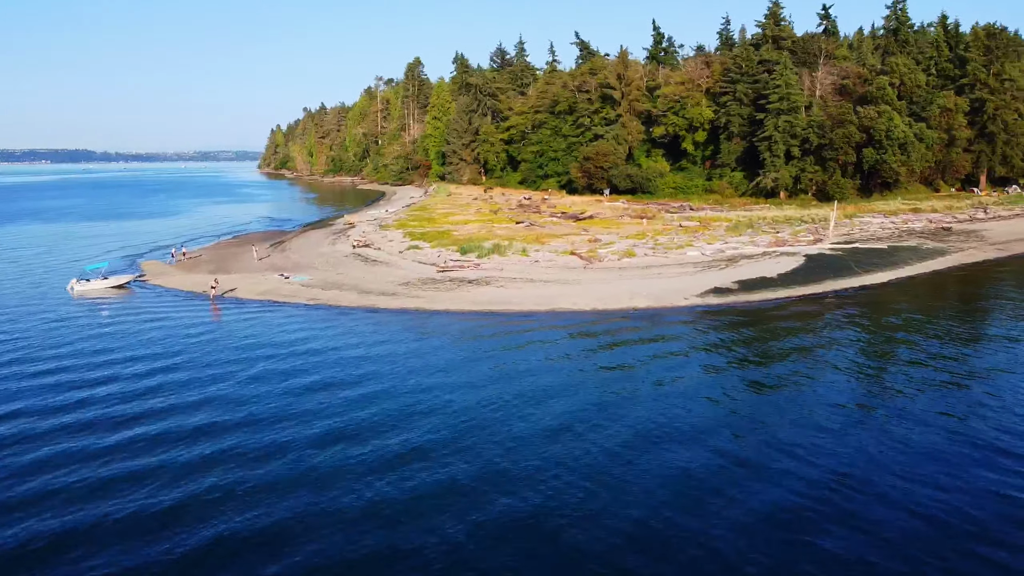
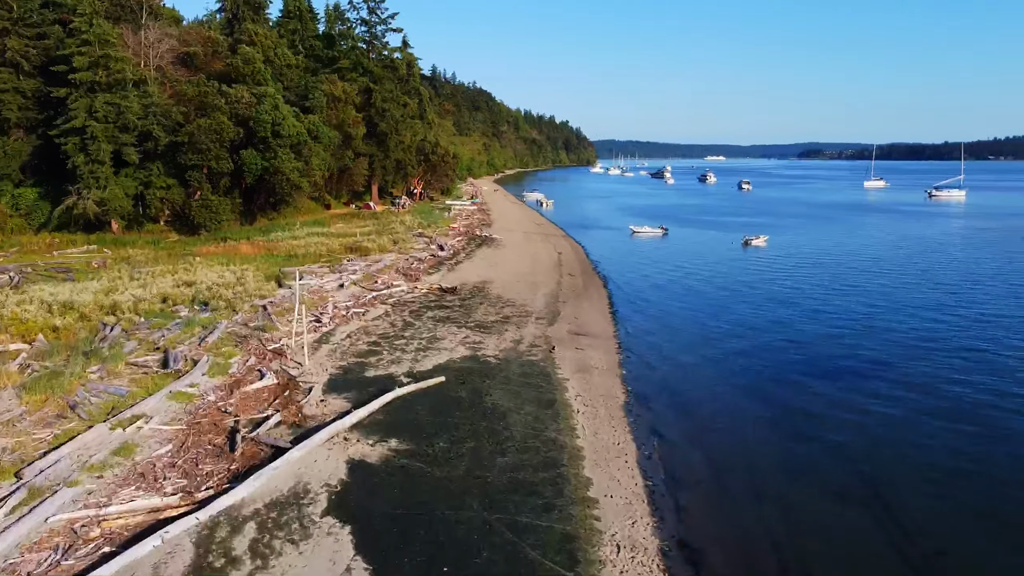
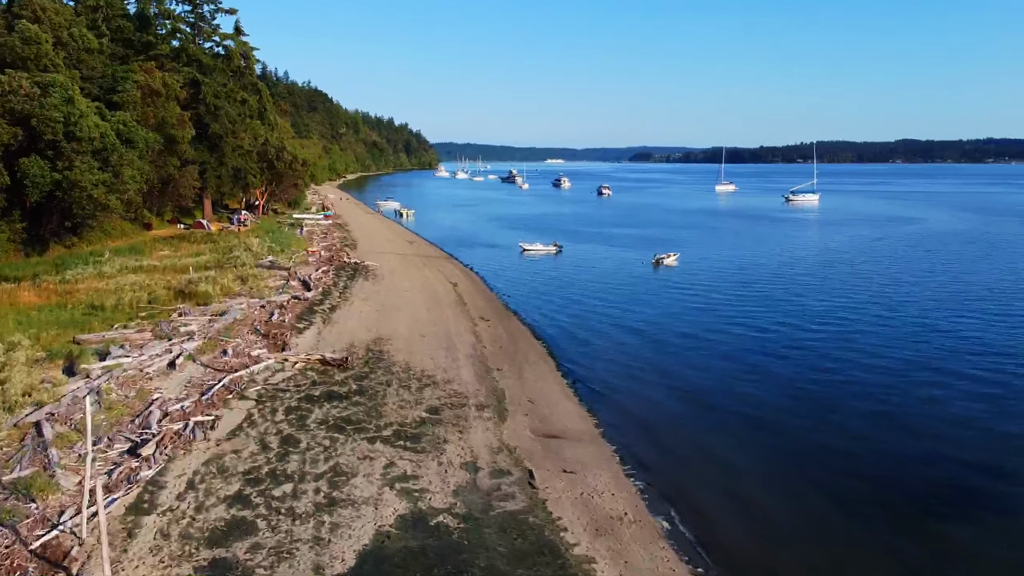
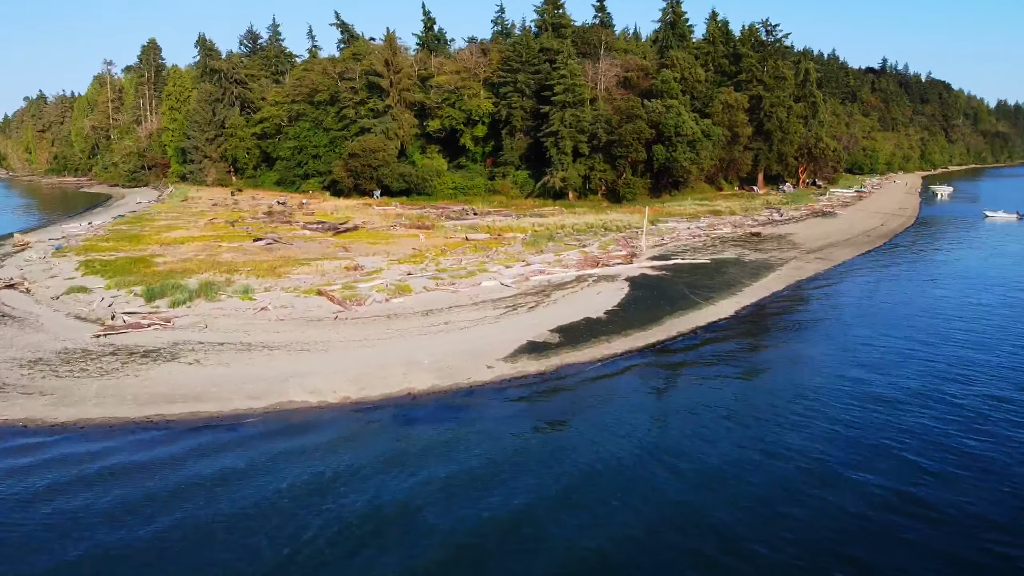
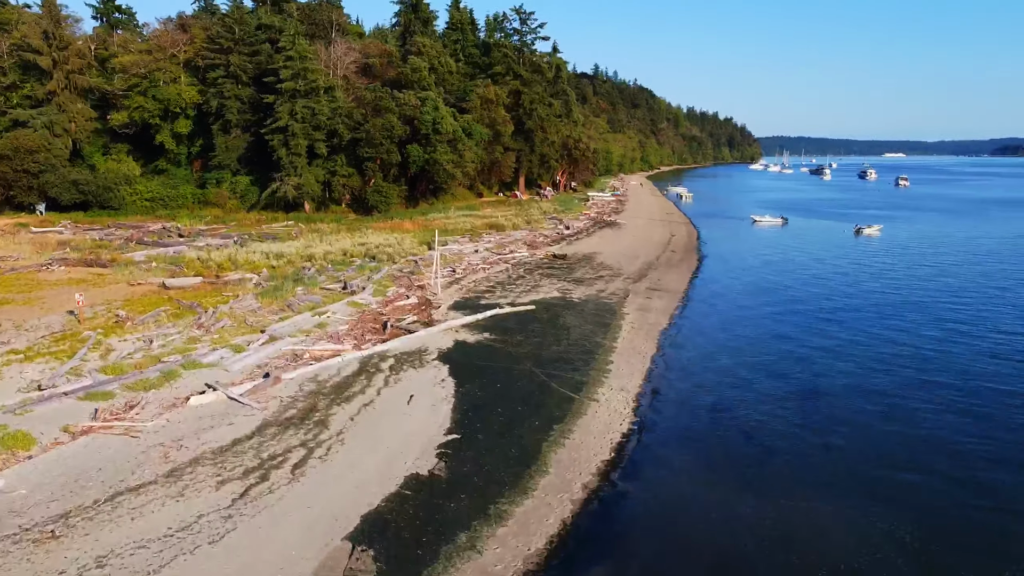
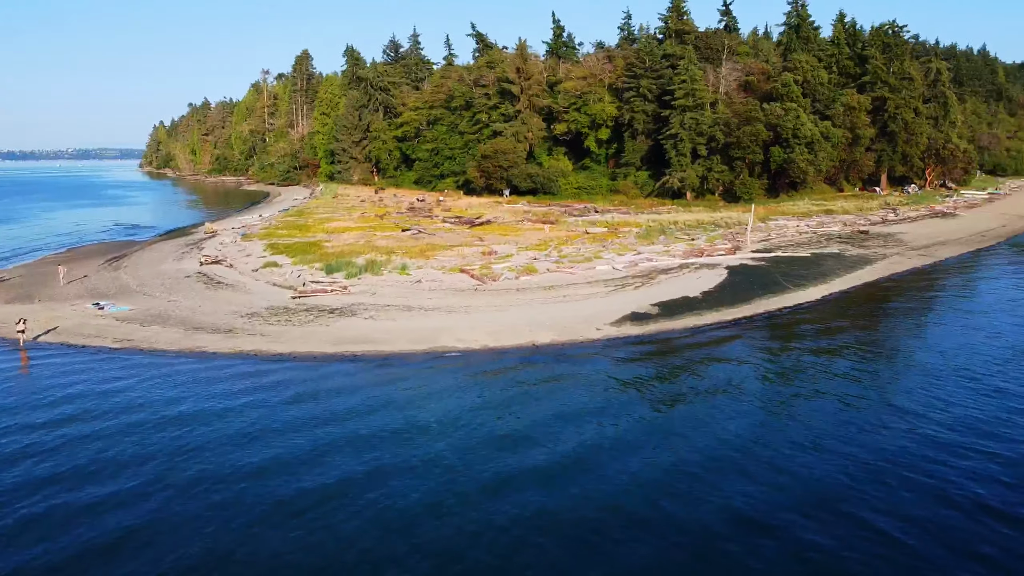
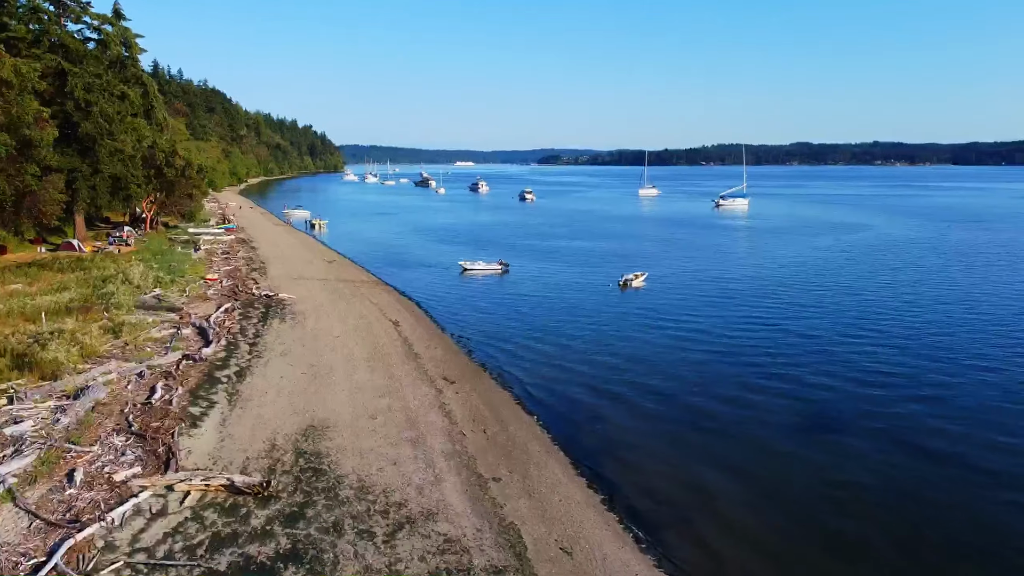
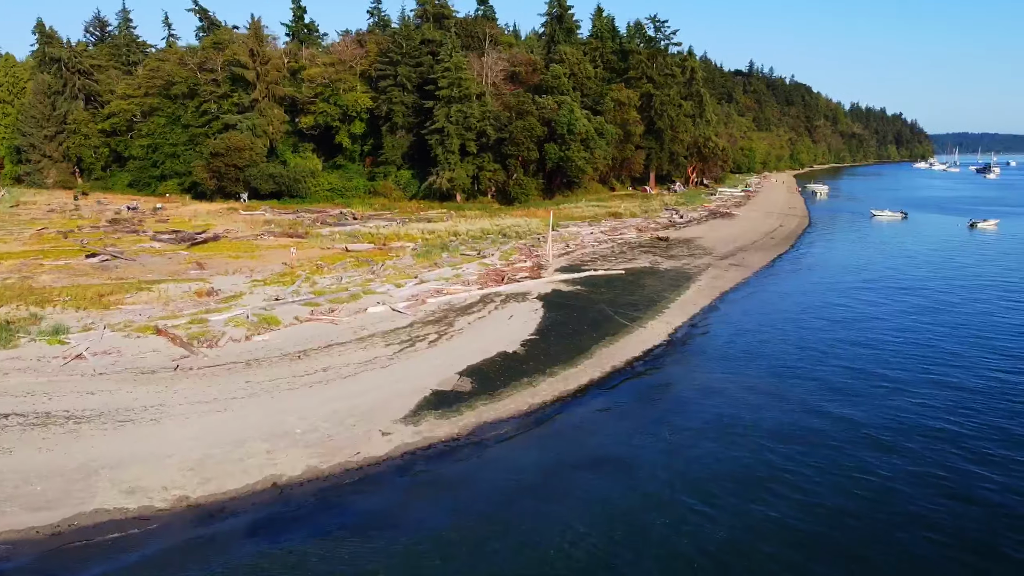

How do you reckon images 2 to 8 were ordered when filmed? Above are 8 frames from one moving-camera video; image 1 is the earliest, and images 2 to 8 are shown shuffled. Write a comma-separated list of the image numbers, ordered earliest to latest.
6, 4, 8, 5, 2, 3, 7
